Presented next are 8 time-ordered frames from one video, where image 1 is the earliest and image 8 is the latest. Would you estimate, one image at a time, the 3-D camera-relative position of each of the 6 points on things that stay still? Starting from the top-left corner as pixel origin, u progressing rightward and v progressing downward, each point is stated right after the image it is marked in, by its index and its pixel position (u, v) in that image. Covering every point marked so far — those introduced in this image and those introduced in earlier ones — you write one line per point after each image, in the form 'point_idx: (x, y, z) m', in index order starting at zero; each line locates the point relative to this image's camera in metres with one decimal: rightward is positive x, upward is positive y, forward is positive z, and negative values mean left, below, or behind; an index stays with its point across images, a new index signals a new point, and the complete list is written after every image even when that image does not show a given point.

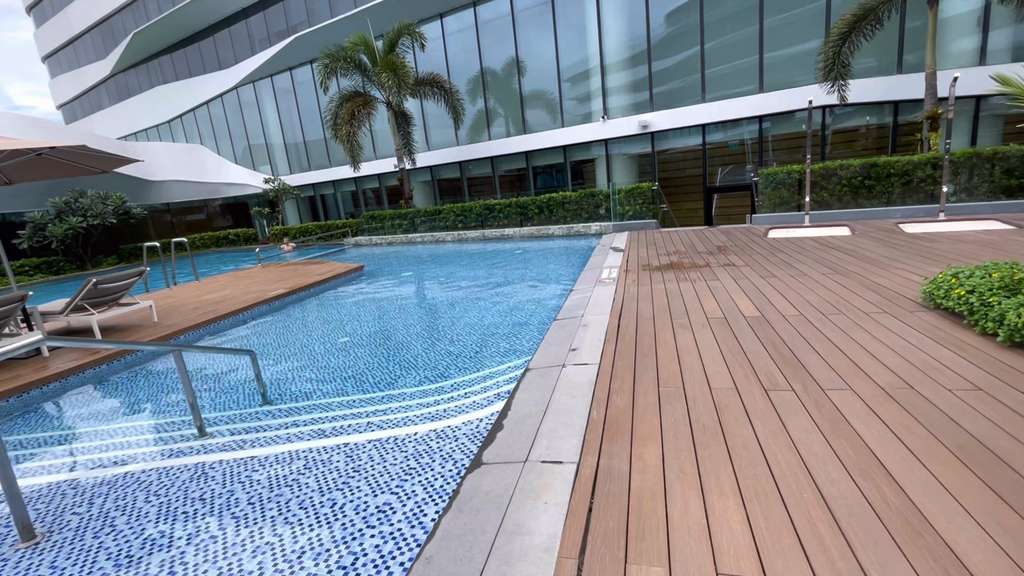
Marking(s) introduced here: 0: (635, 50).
0: (+3.6, +6.6, +14.0) m
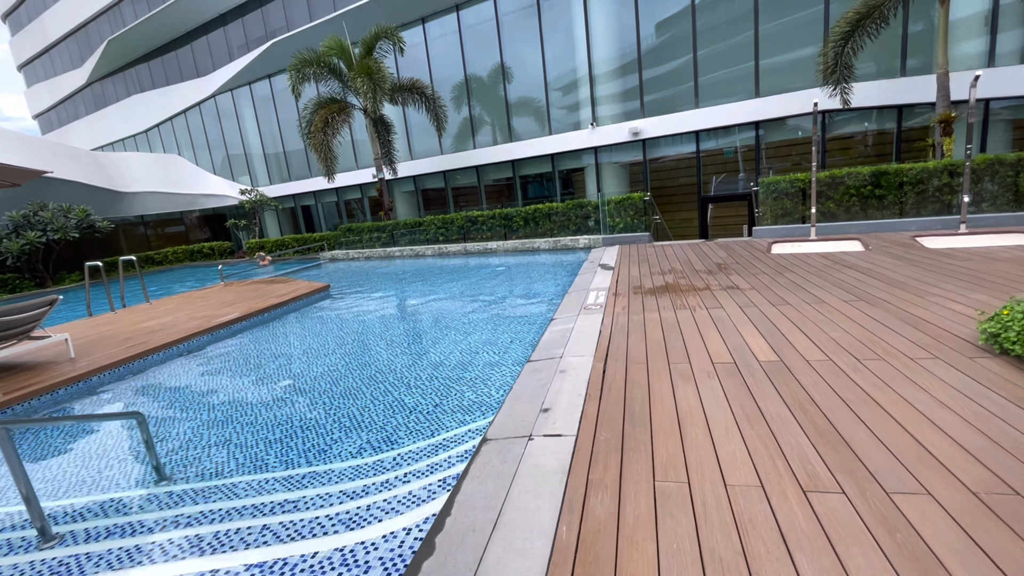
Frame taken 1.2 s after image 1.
0: (+3.2, +6.2, +13.4) m
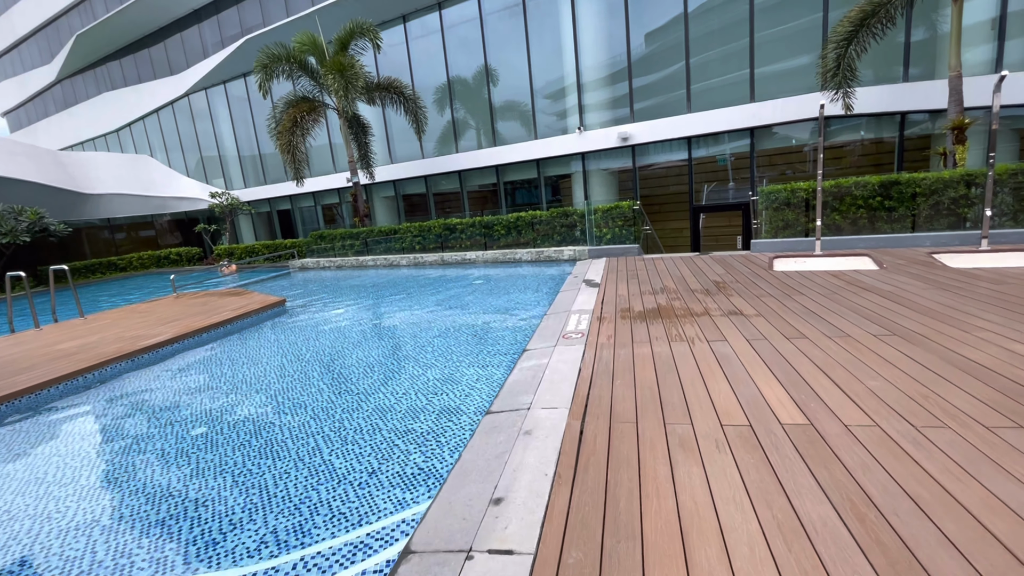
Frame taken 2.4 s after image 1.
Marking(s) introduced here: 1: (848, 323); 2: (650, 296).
0: (+2.8, +5.8, +12.8) m
1: (+2.6, -0.3, +3.8) m
2: (+1.6, -0.1, +5.4) m
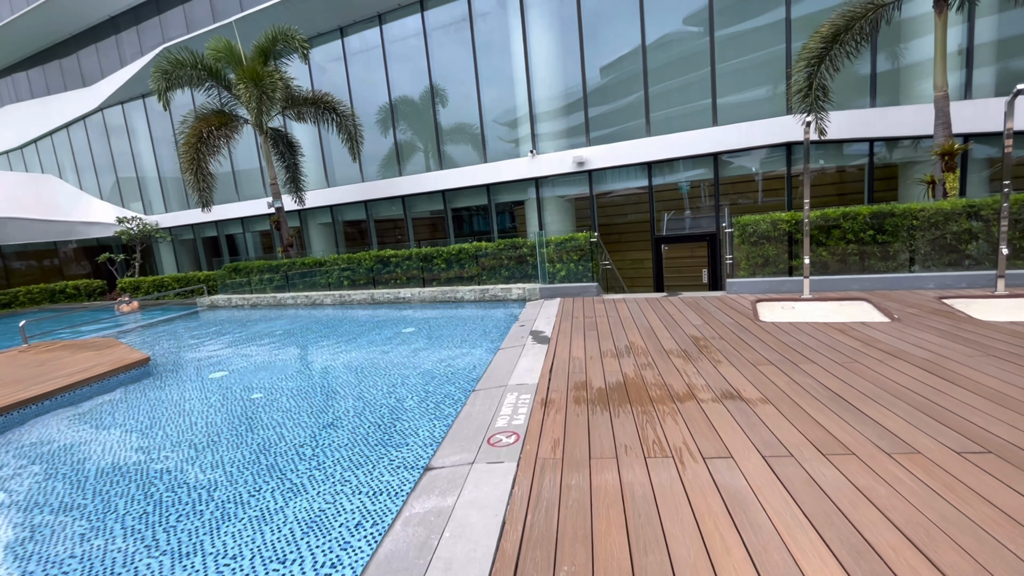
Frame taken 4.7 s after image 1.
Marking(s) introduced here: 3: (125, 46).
0: (+1.4, +4.9, +11.8) m
1: (+2.1, -0.7, +2.6) m
2: (+0.9, -0.6, +4.1) m
3: (-14.7, +9.2, +18.3) m
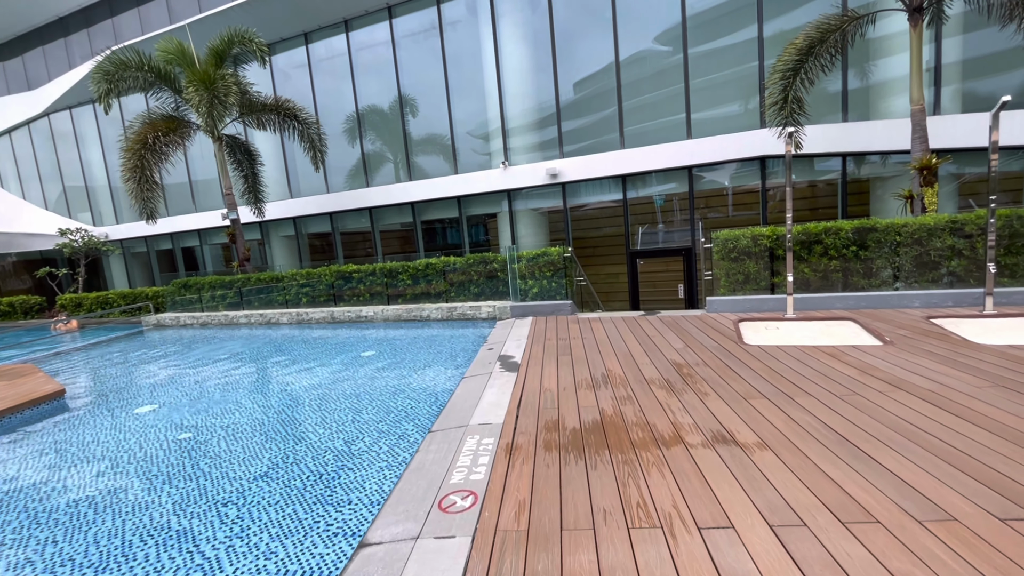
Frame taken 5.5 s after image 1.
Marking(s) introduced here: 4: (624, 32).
0: (+0.7, +4.5, +11.6) m
1: (+1.9, -0.9, +2.2) m
2: (+0.6, -0.8, +3.7) m
3: (-15.8, +8.7, +17.3) m
4: (+2.5, +5.7, +10.7) m
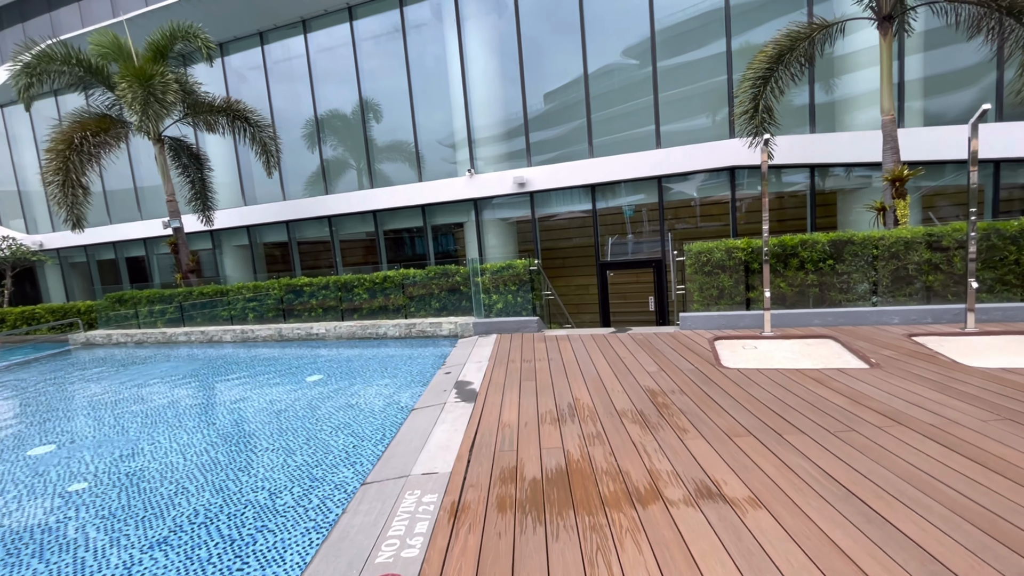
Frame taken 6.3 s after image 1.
0: (-0.1, +4.2, +11.2) m
1: (+1.6, -1.0, +1.8) m
2: (+0.3, -0.9, +3.2) m
3: (-16.9, +8.2, +16.0) m
4: (+1.8, +5.4, +10.5) m
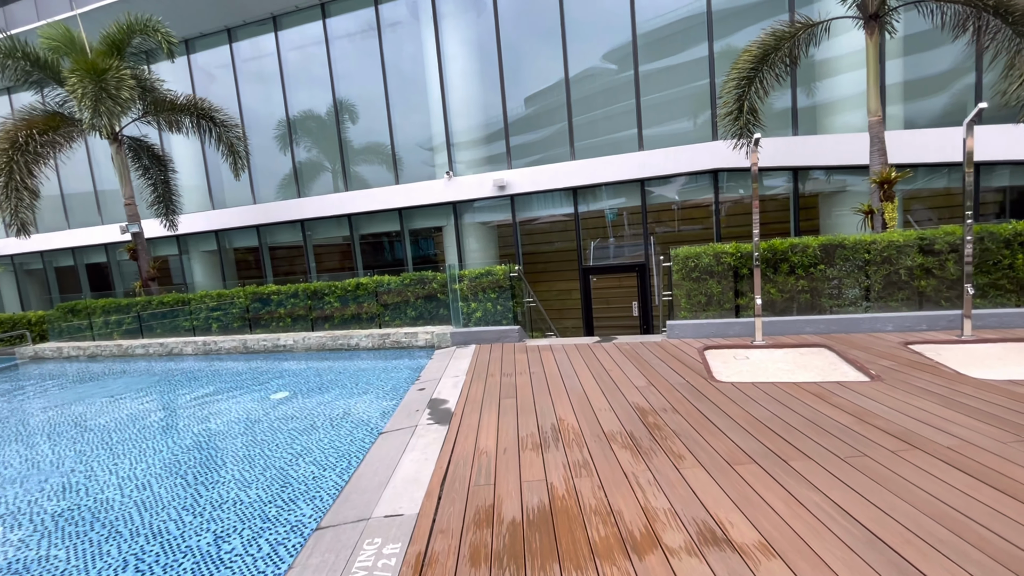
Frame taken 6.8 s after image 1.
0: (-0.5, +4.1, +10.9) m
1: (+1.6, -1.0, +1.5) m
2: (+0.1, -1.0, +2.9) m
3: (-17.5, +7.9, +15.1) m
4: (+1.3, +5.3, +10.2) m
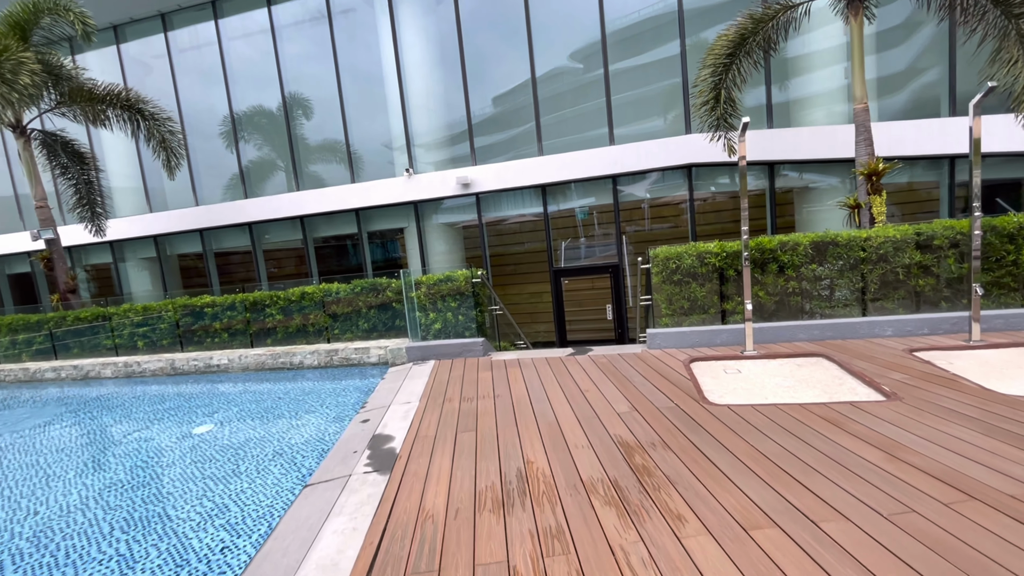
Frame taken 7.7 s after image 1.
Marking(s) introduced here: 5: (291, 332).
0: (-1.3, +4.0, +10.2) m
1: (+1.4, -1.1, +1.0) m
2: (-0.1, -1.1, +2.2) m
3: (-18.6, +7.5, +13.4) m
4: (+0.5, +5.2, +9.7) m
5: (-3.2, -0.6, +7.0) m
